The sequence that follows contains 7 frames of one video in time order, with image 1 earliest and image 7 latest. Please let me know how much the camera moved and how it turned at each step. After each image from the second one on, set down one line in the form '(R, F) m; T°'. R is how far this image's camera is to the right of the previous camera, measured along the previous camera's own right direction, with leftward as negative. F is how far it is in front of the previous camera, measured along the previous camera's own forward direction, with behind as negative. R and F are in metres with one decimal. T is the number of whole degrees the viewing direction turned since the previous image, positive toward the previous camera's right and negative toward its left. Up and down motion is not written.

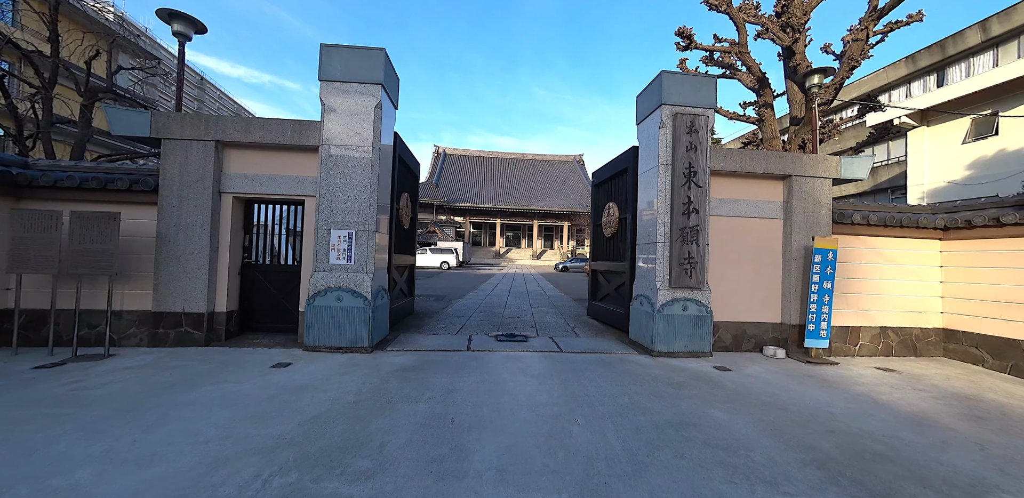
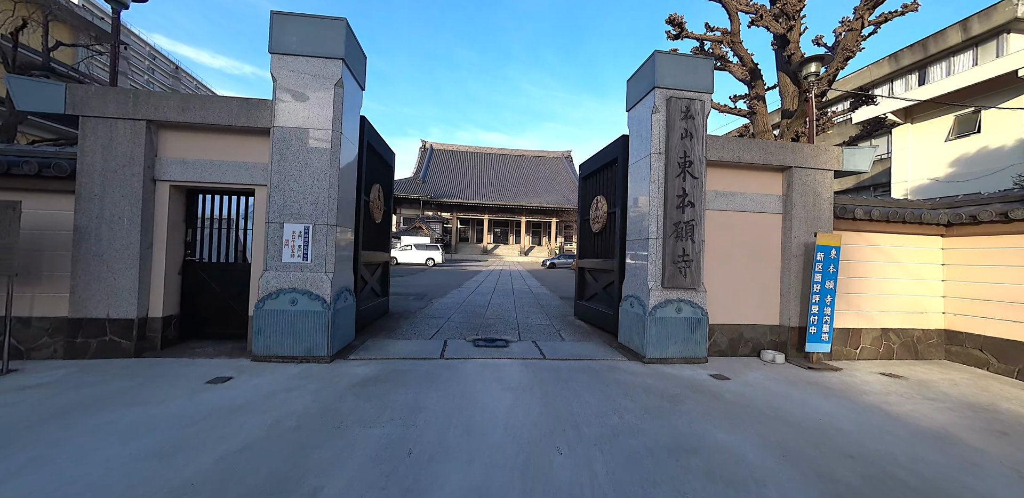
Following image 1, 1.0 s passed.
(+0.1, +0.5) m; +2°
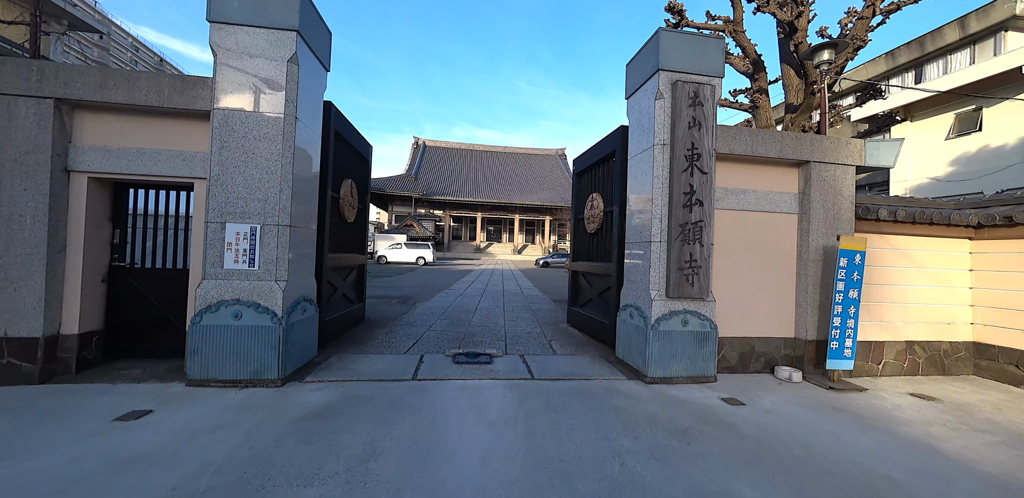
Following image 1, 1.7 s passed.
(+0.1, +0.6) m; +1°
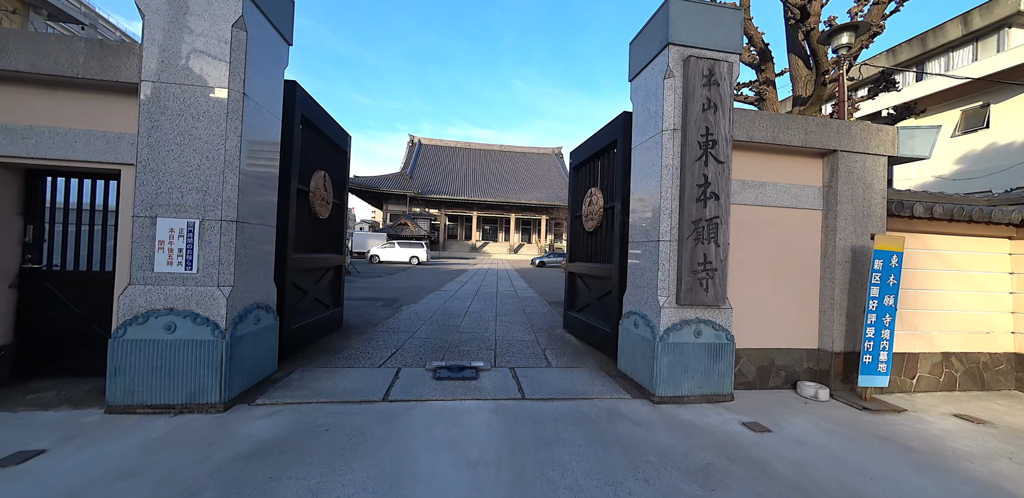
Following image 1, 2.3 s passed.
(+0.1, +0.5) m; +1°
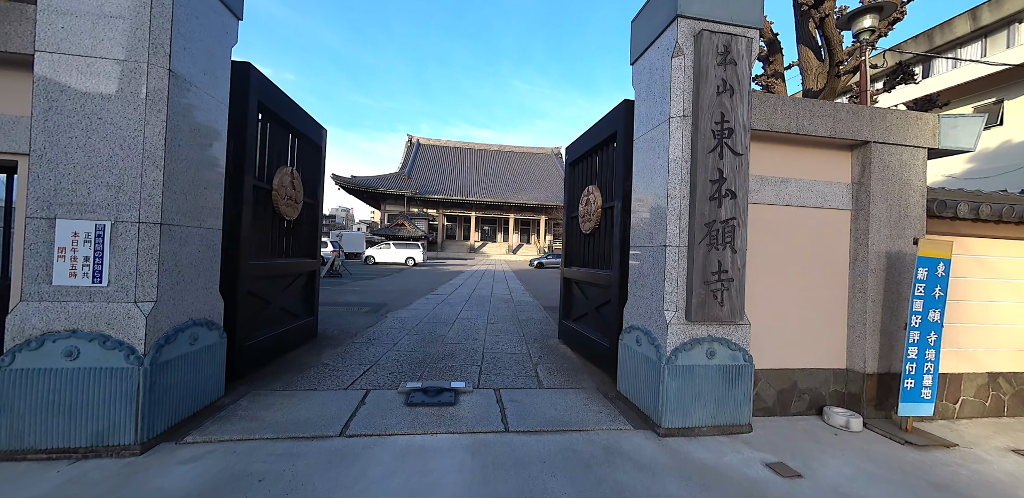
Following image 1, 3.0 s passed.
(+0.2, +0.5) m; 0°
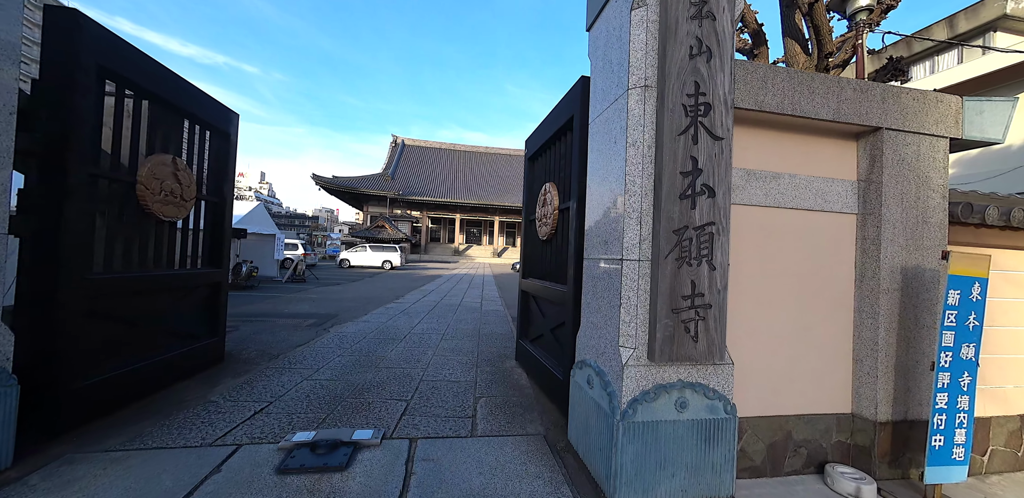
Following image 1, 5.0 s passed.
(+0.5, +0.8) m; +2°
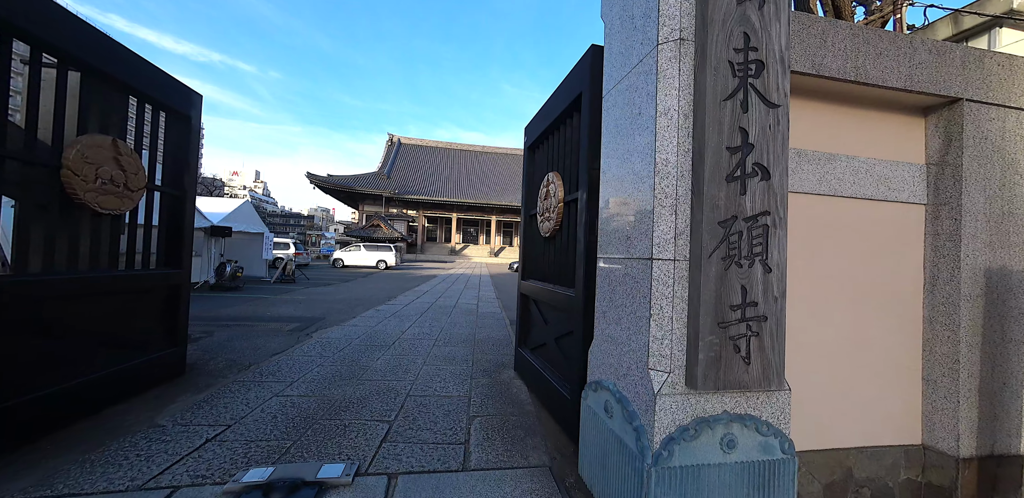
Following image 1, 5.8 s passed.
(0.0, +0.5) m; 0°
